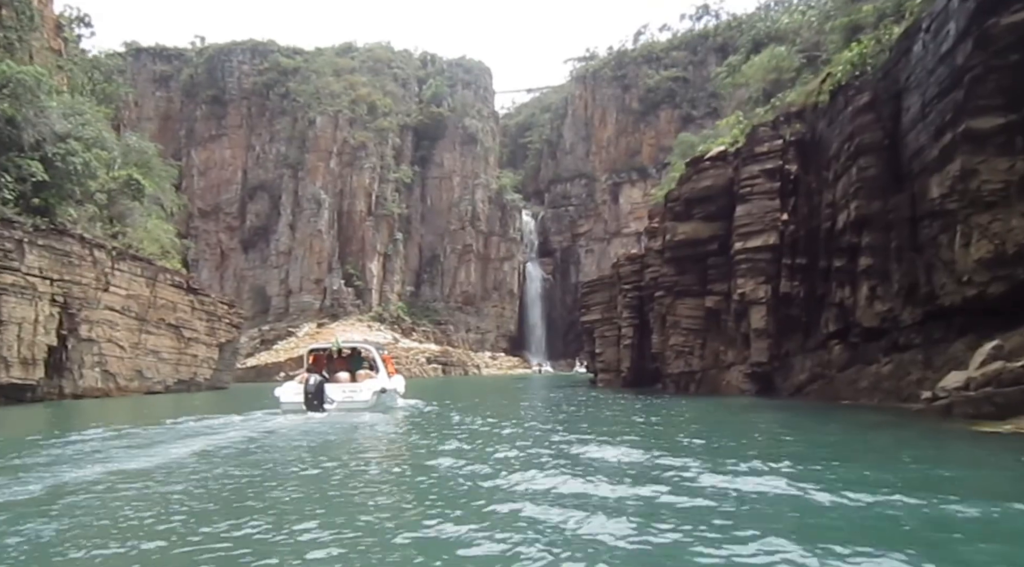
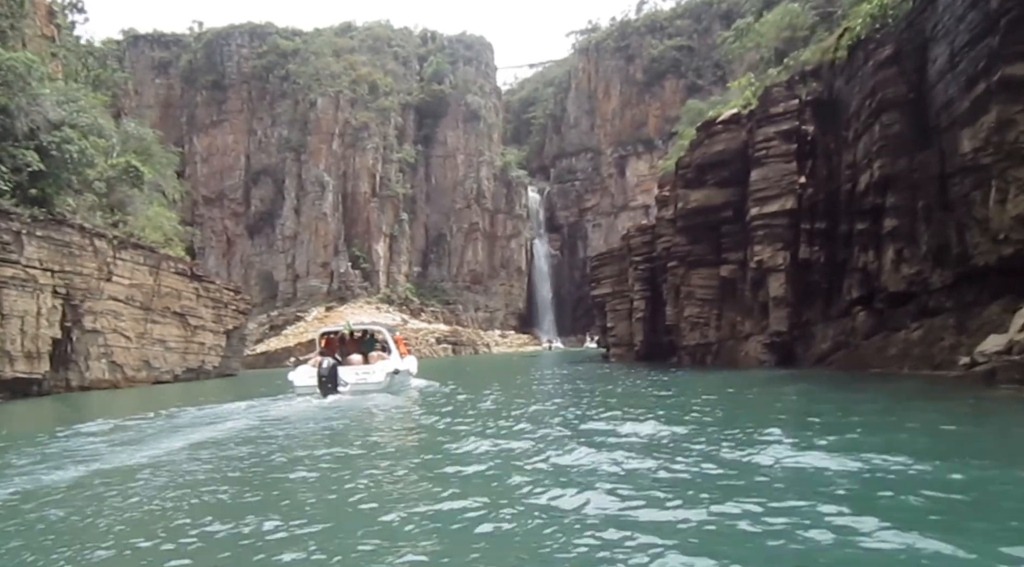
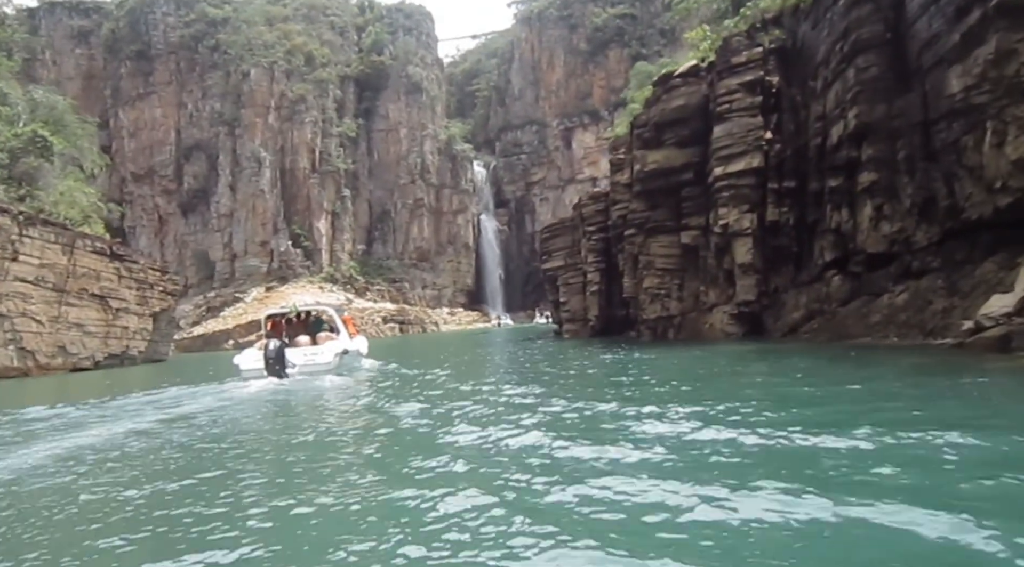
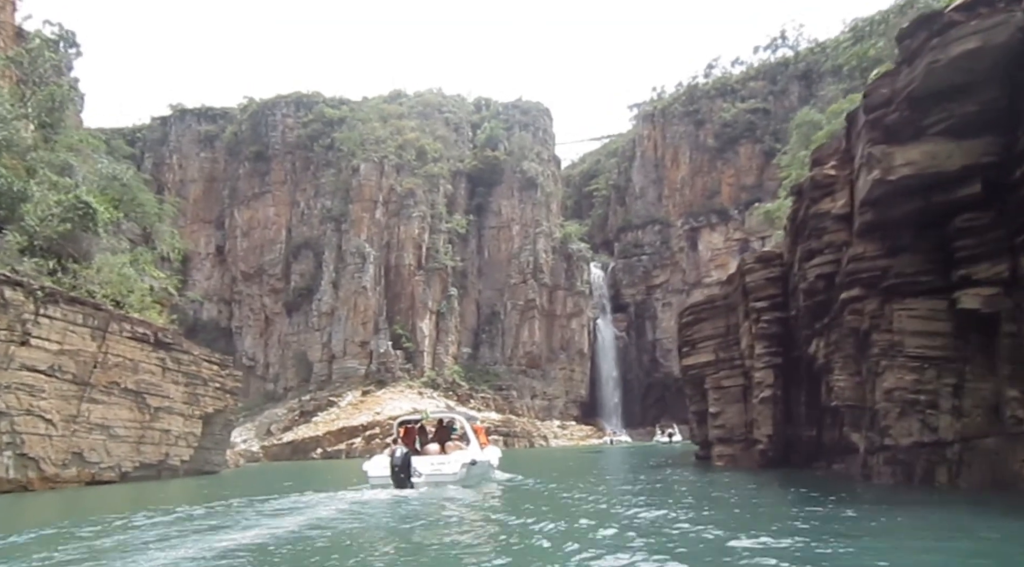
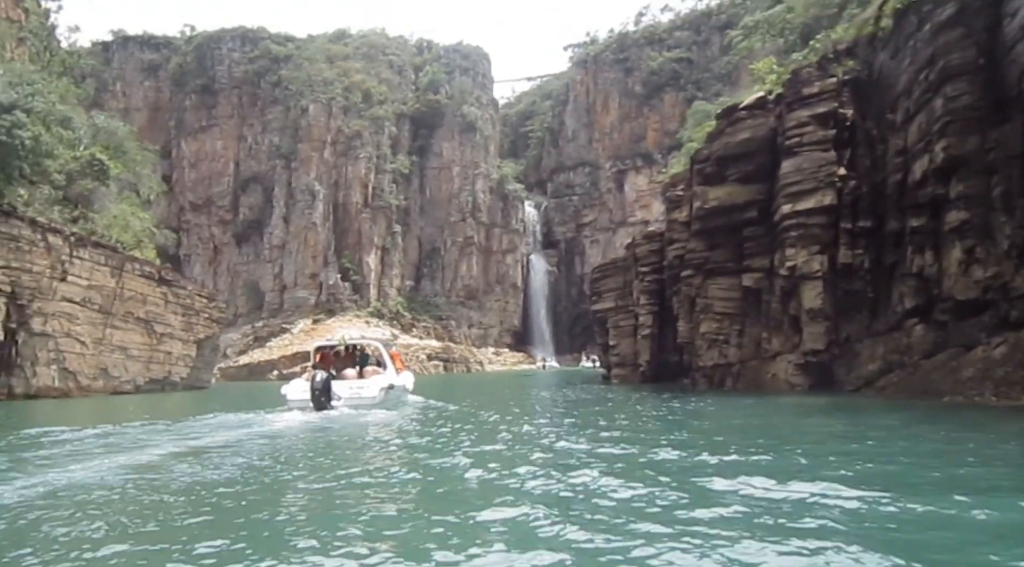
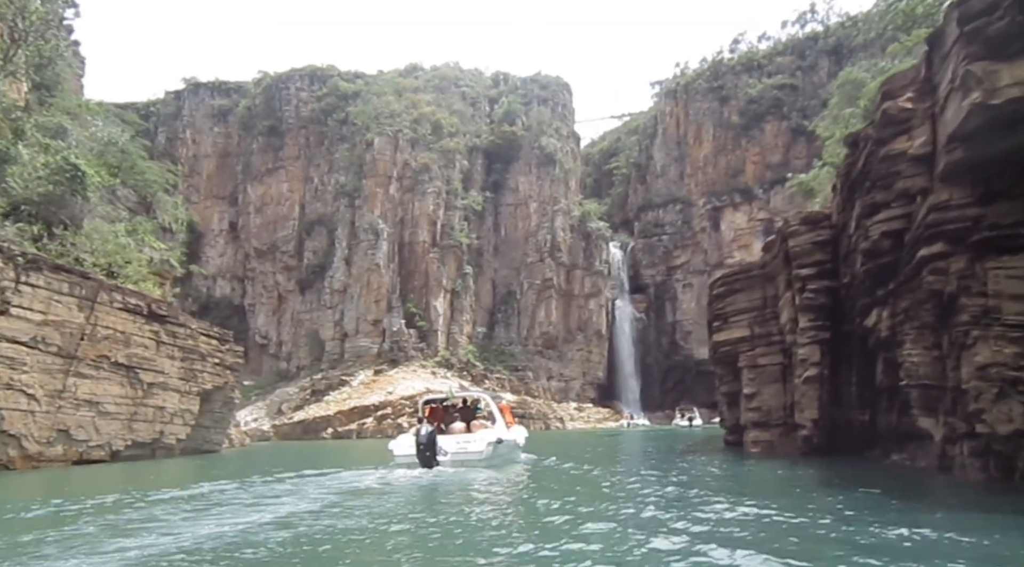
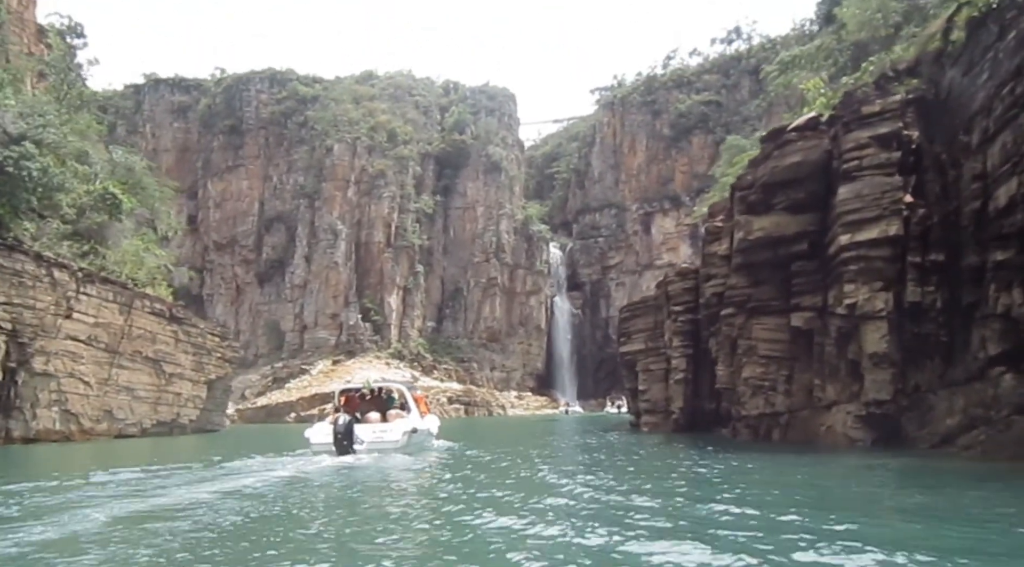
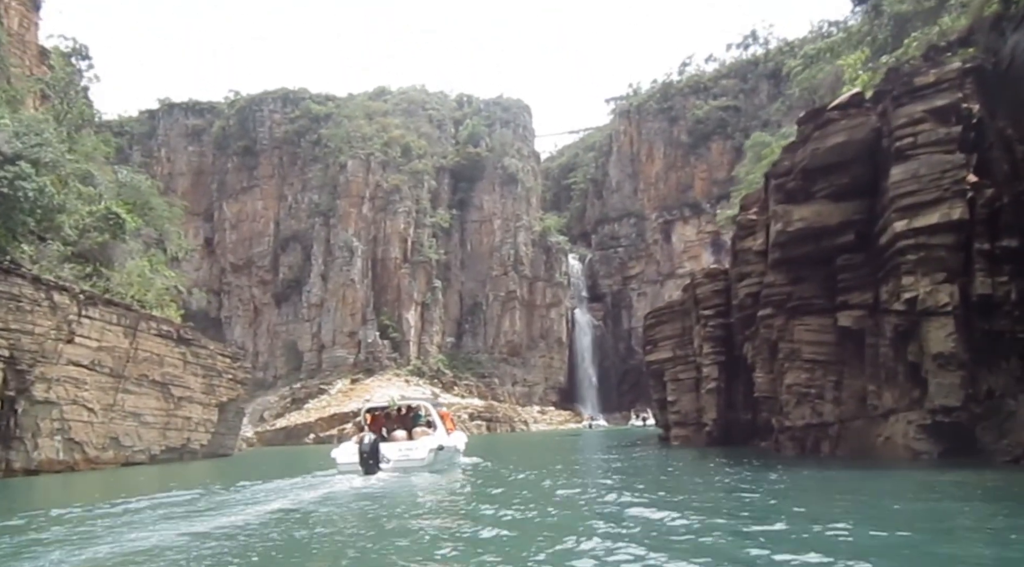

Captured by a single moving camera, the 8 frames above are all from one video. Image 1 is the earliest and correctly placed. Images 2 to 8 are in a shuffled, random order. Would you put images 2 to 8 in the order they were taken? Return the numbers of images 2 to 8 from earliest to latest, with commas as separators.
2, 3, 5, 7, 8, 4, 6
